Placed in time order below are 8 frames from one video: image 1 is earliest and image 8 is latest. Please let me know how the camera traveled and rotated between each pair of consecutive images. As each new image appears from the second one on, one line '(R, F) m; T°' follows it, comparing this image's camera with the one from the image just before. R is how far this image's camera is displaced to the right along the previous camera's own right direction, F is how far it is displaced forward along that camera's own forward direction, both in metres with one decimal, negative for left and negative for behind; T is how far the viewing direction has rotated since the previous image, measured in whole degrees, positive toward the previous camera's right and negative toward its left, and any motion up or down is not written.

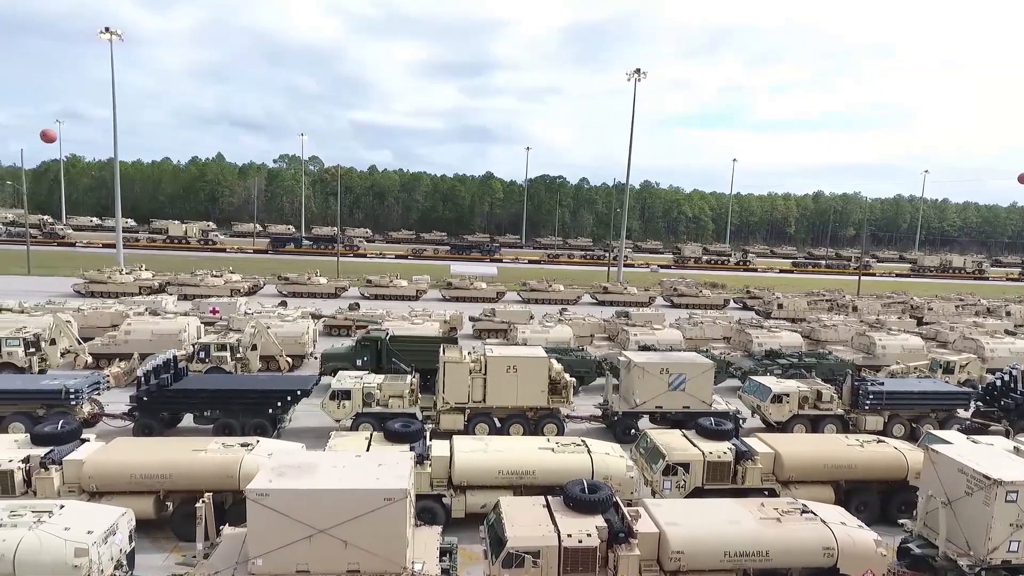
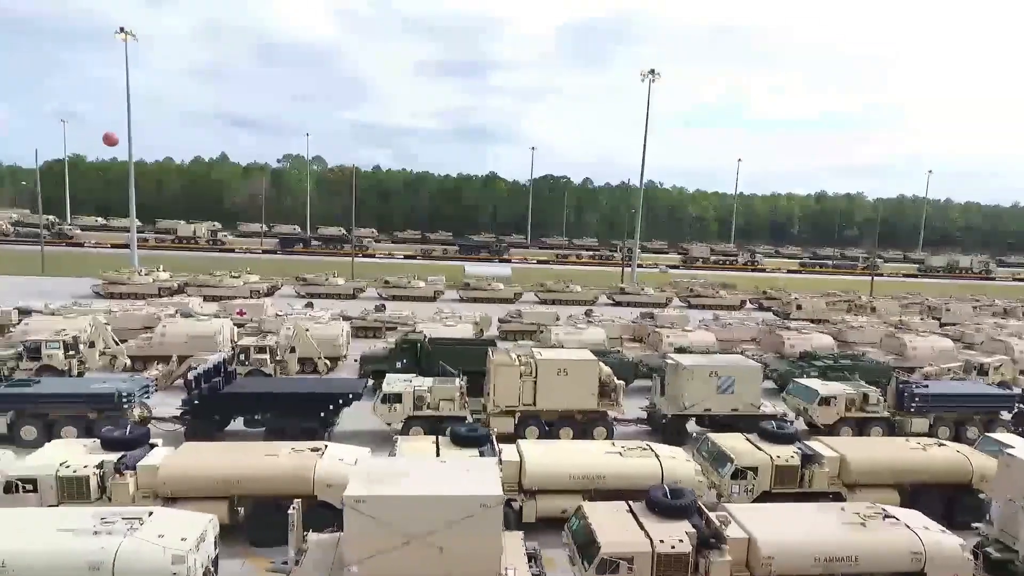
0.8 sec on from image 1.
(-1.6, 0.0) m; 0°
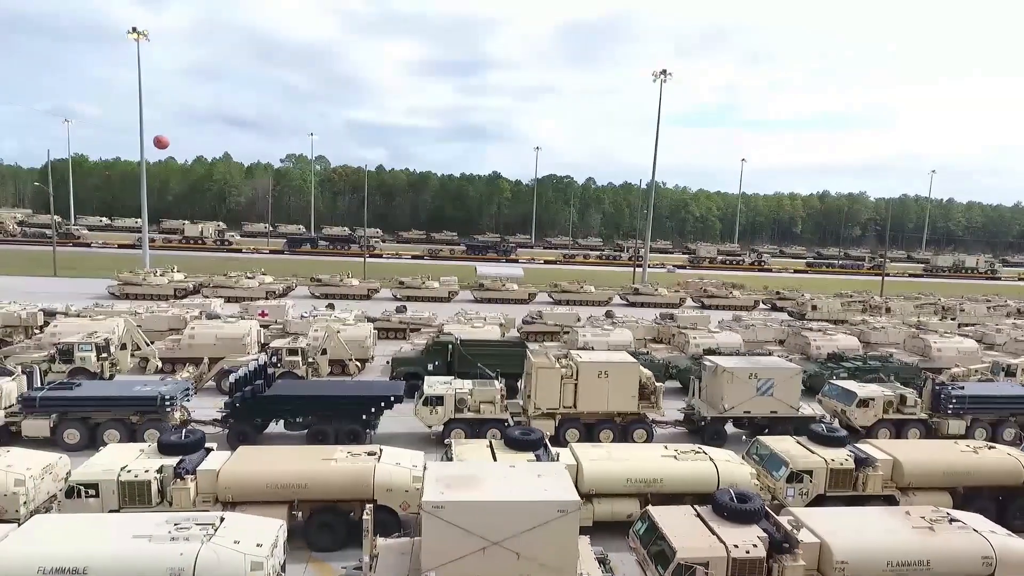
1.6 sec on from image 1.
(-1.3, 0.0) m; 0°
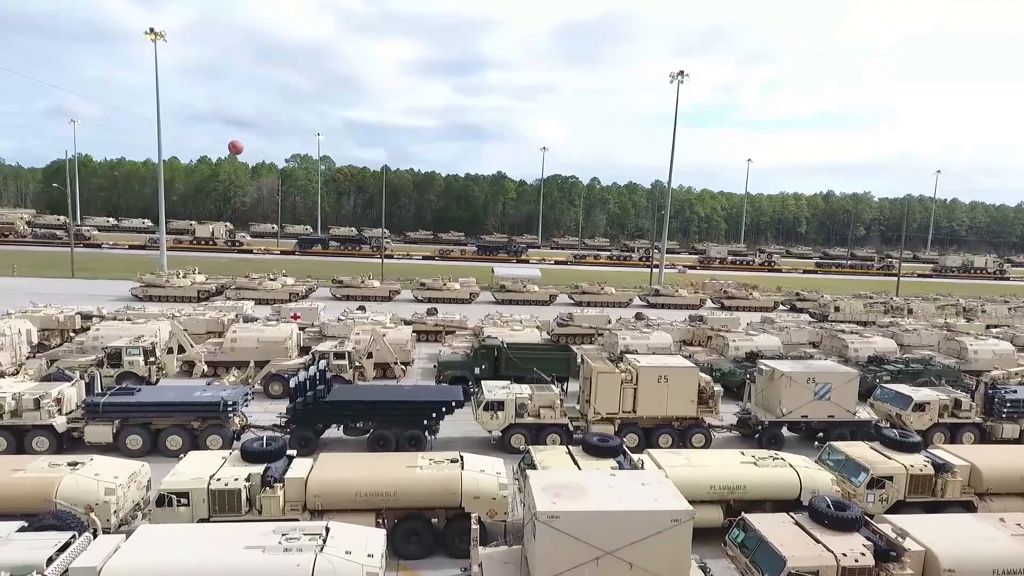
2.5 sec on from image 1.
(-1.8, +0.1) m; 0°
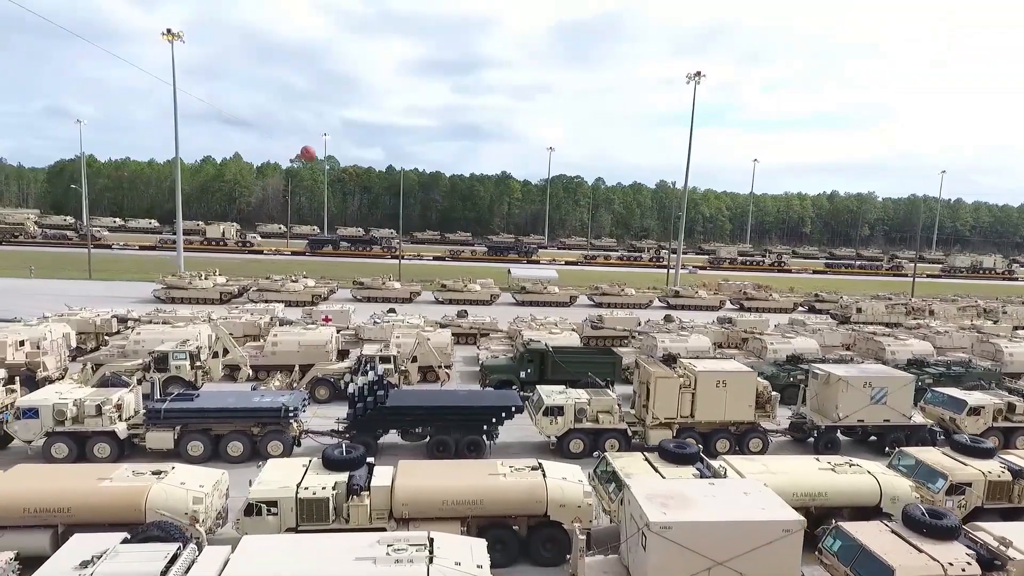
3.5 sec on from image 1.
(-1.8, +0.1) m; 0°
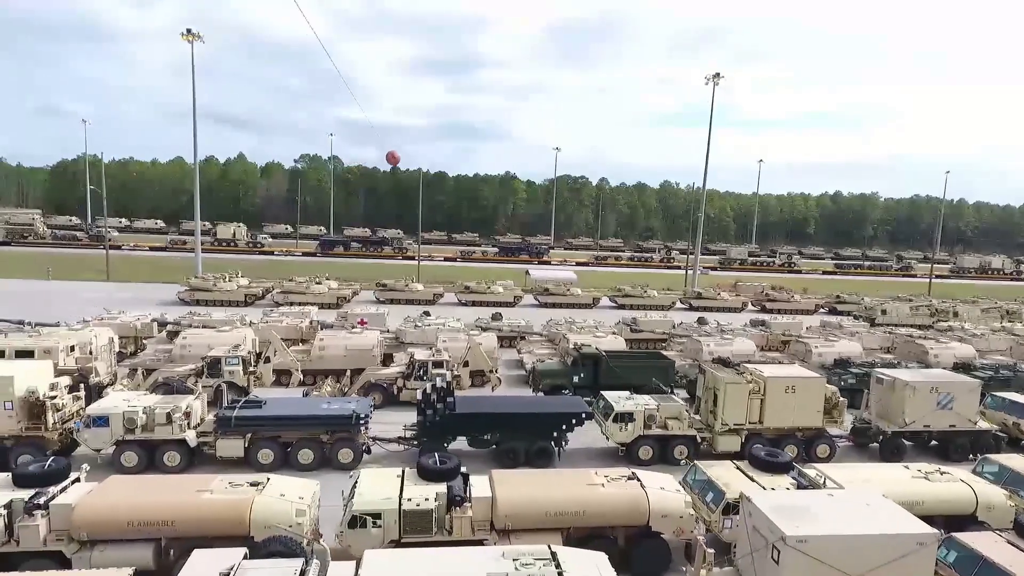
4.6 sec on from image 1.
(-2.1, +0.2) m; 0°
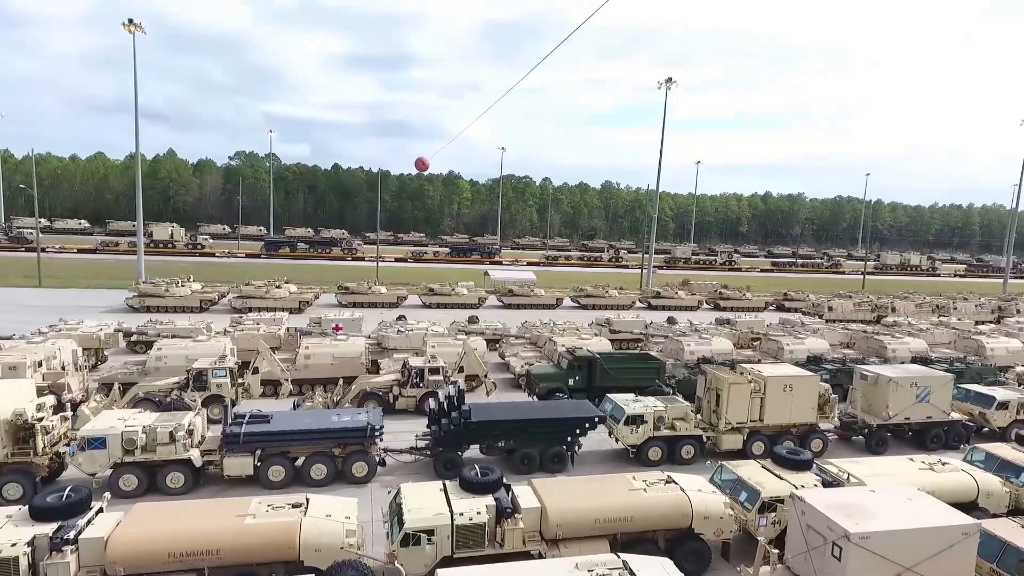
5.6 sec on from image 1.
(-2.2, +0.2) m; +6°
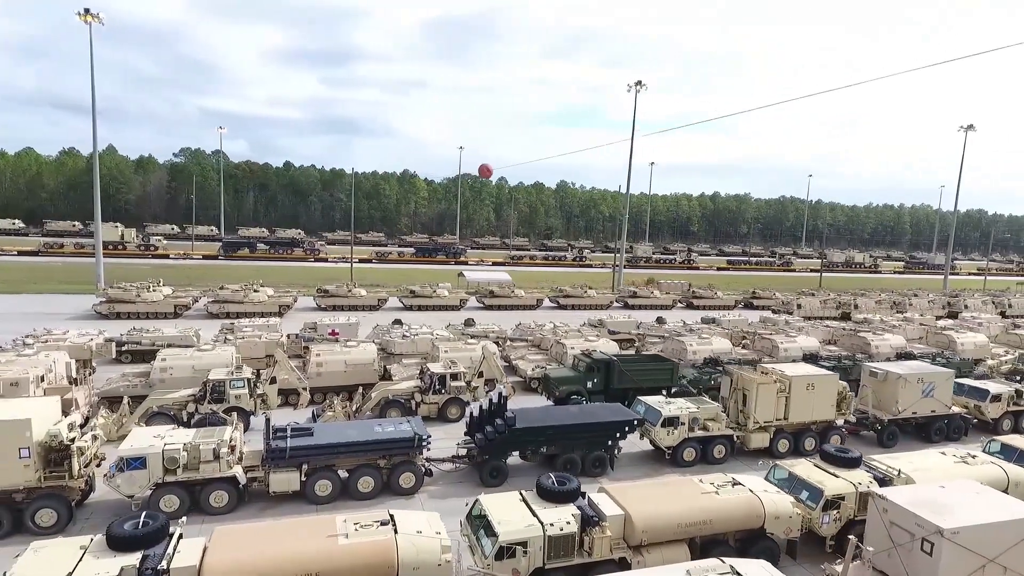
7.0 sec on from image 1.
(-2.6, +0.2) m; +5°
